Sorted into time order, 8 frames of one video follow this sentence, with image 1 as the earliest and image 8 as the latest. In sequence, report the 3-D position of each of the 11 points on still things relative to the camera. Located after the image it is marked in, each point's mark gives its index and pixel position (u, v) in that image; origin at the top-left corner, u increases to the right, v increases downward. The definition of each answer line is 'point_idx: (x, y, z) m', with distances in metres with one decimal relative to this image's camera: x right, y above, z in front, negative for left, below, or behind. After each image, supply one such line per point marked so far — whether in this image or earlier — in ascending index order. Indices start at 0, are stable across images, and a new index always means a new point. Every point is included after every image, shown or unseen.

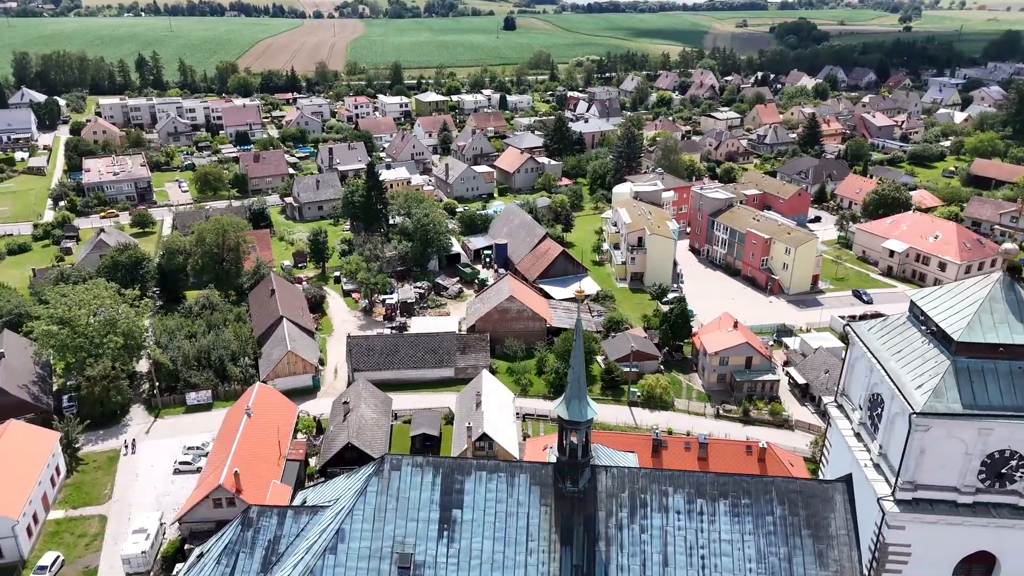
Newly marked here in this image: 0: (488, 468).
0: (-0.5, -3.7, +15.3) m
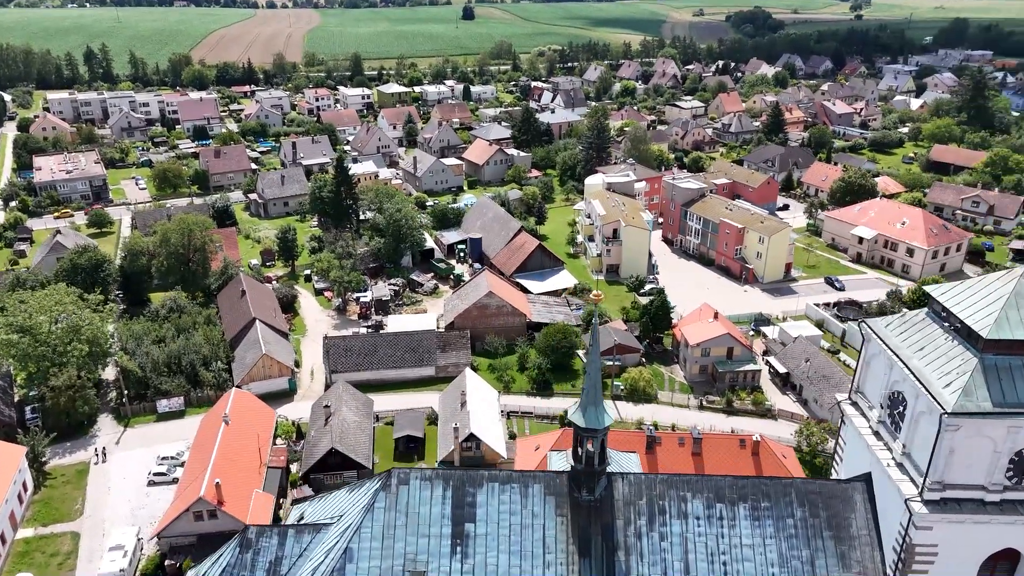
0: (-0.2, -3.8, +14.8) m
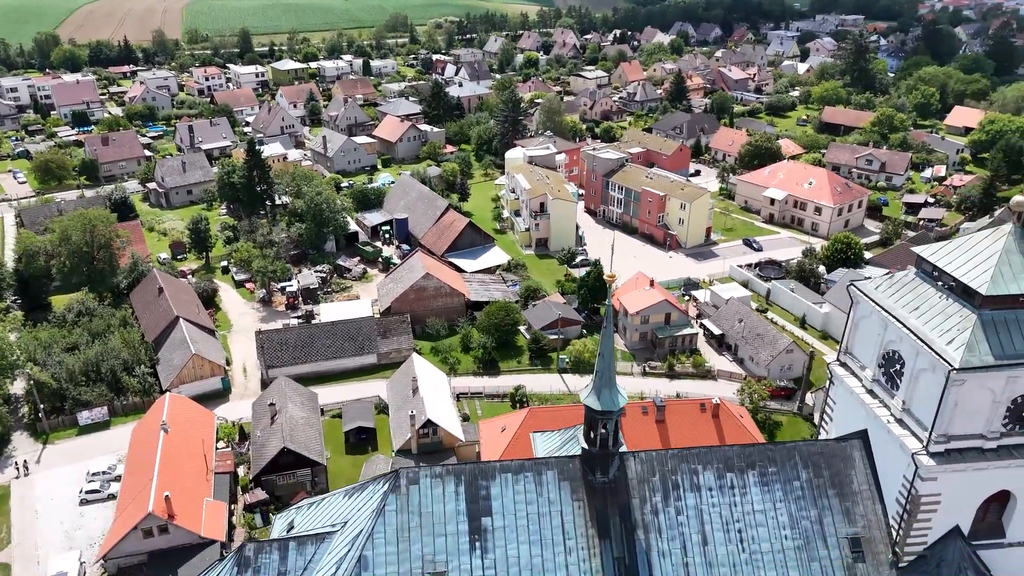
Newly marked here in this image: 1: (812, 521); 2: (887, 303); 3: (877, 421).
0: (0.0, -3.5, +14.4) m
1: (+6.0, -4.6, +14.6) m
2: (+7.4, -0.3, +14.4) m
3: (+7.3, -2.6, +14.6) m
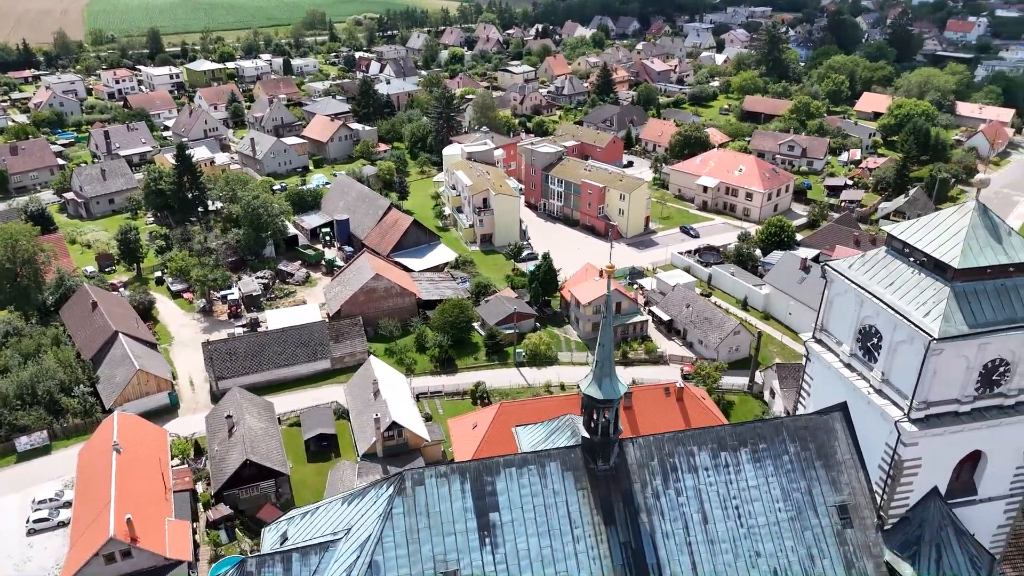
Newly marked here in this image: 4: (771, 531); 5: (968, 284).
0: (+0.1, -3.5, +14.5) m
1: (+6.0, -4.2, +15.3) m
2: (+7.3, +0.1, +15.2) m
3: (+7.2, -2.2, +15.3) m
4: (+5.3, -4.9, +14.9) m
5: (+8.6, +0.1, +13.8) m
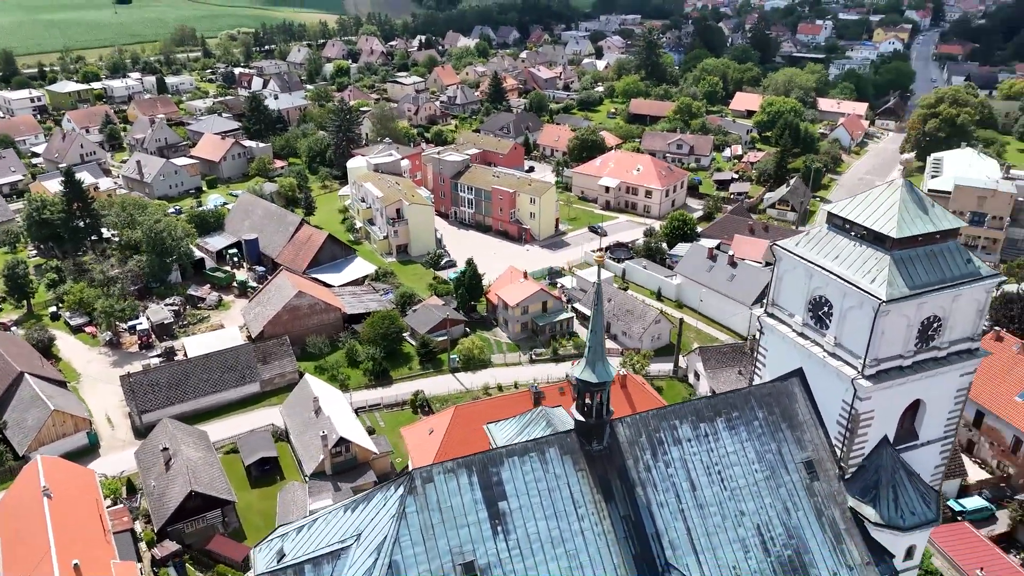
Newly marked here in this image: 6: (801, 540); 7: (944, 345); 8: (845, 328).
0: (+0.1, -3.4, +15.1) m
1: (+5.9, -3.7, +16.7) m
2: (+6.8, +0.7, +16.9) m
3: (+7.0, -1.6, +17.0) m
4: (+5.3, -4.5, +16.3) m
5: (+8.3, +0.8, +15.6) m
6: (+6.3, -5.5, +16.1) m
7: (+9.6, -1.3, +16.4) m
8: (+7.4, -0.9, +16.3) m
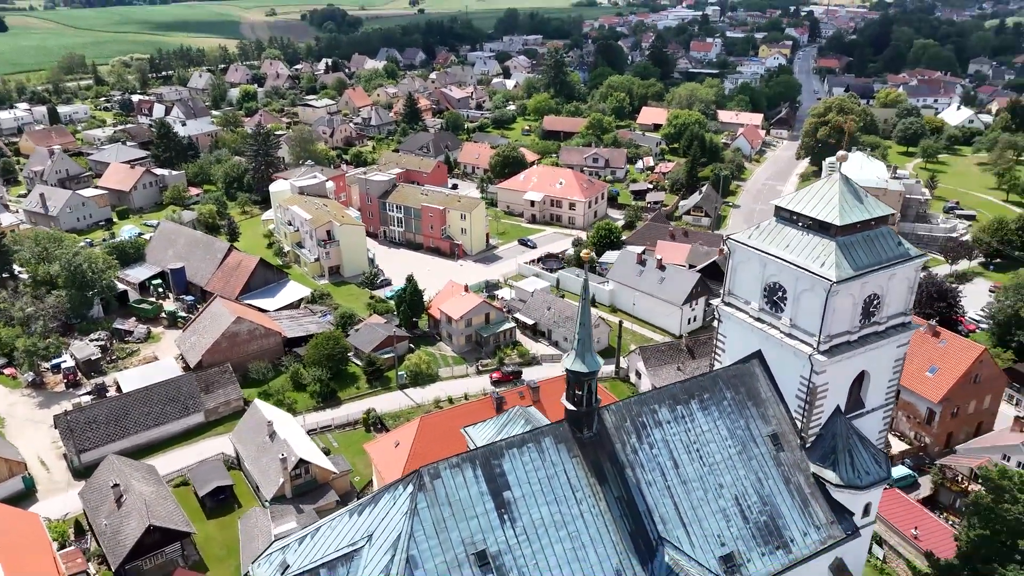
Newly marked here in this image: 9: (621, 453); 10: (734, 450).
0: (+0.1, -3.4, +15.9) m
1: (+5.7, -3.5, +18.1) m
2: (+6.3, +1.0, +18.5) m
3: (+6.6, -1.3, +18.6) m
4: (+5.1, -4.2, +17.6) m
5: (+7.9, +1.2, +17.5) m
6: (+6.3, -5.2, +17.6) m
7: (+9.3, -0.8, +18.3) m
8: (+7.0, -0.5, +17.9) m
9: (+2.5, -3.8, +16.7) m
10: (+5.4, -3.9, +17.9) m
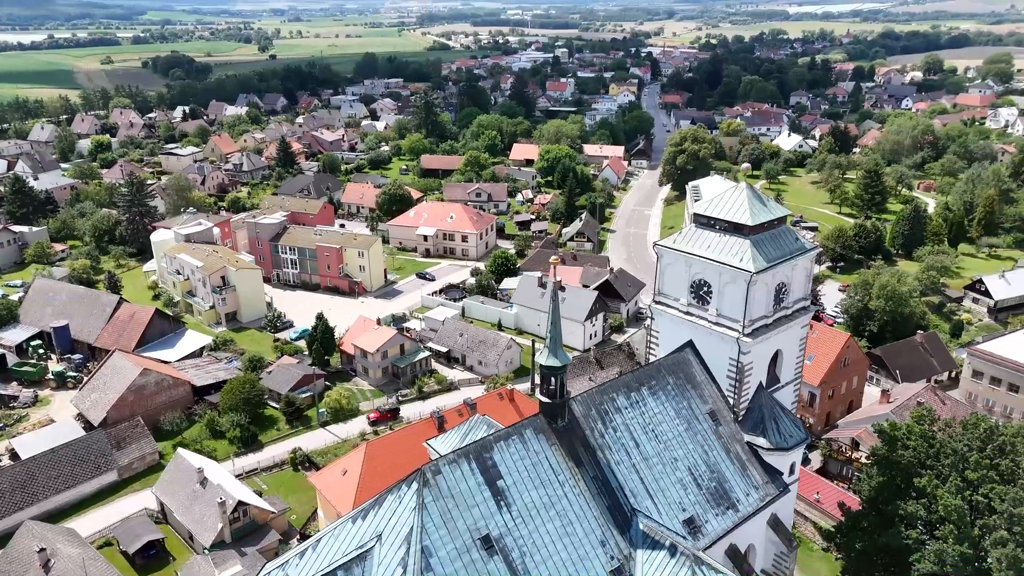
0: (-0.2, -3.5, +17.4) m
1: (+4.9, -3.4, +20.6) m
2: (+5.1, +1.1, +21.3) m
3: (+5.5, -1.2, +21.3) m
4: (+4.5, -4.2, +20.0) m
5: (+6.8, +1.5, +20.6) m
6: (+5.7, -5.0, +20.1) m
7: (+8.1, -0.5, +21.5) m
8: (+6.0, -0.4, +20.8) m
9: (+2.0, -3.8, +18.7) m
10: (+4.7, -3.8, +20.3) m
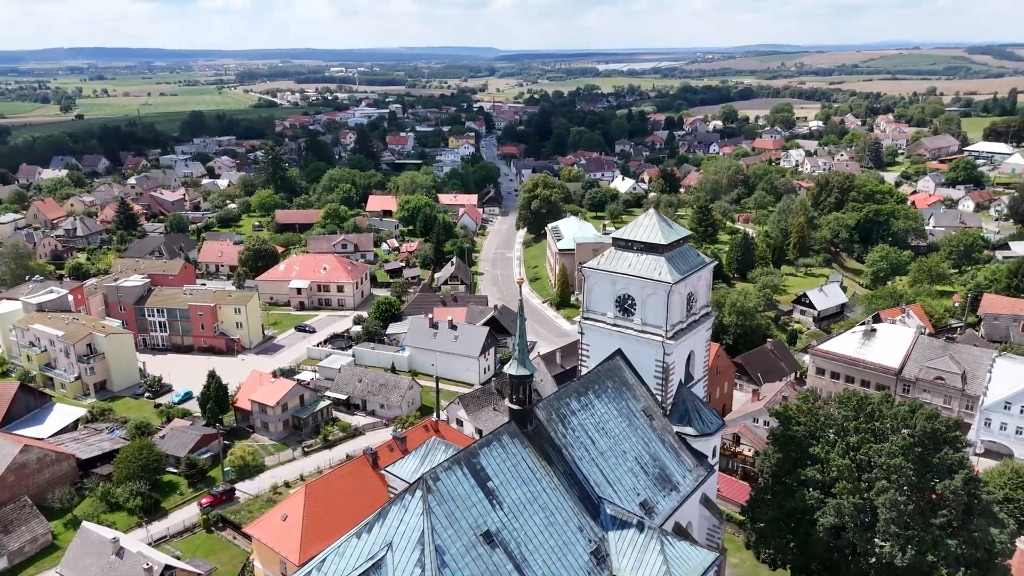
0: (-0.7, -4.0, +19.1) m
1: (+3.6, -3.8, +23.3) m
2: (+3.3, +0.6, +24.3) m
3: (+3.9, -1.6, +24.3) m
4: (+3.4, -4.5, +22.6) m
5: (+5.1, +1.2, +24.0) m
6: (+4.6, -5.4, +22.9) m
7: (+6.3, -0.8, +25.1) m
8: (+4.4, -0.7, +23.9) m
9: (+1.2, -4.3, +20.8) m
10: (+3.5, -4.2, +22.9) m
